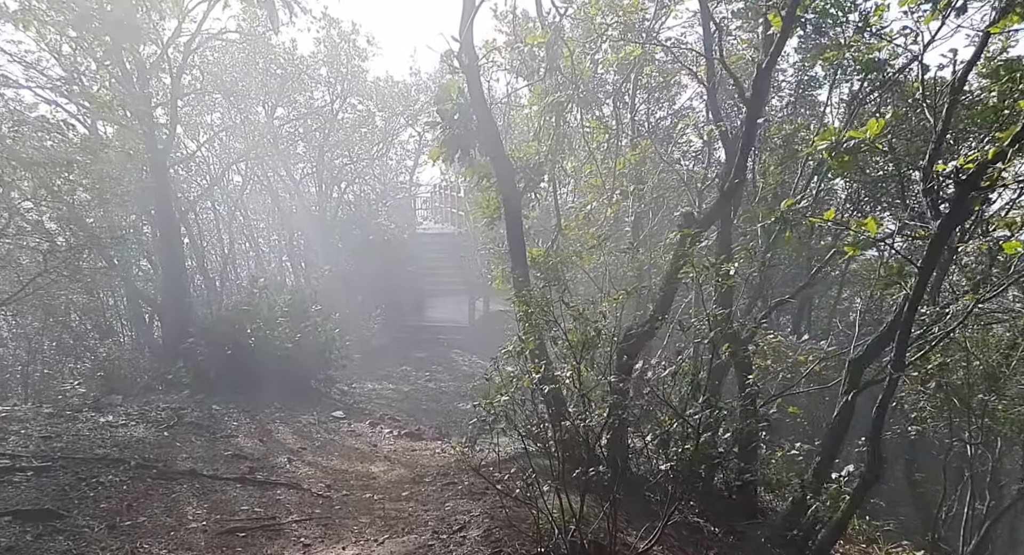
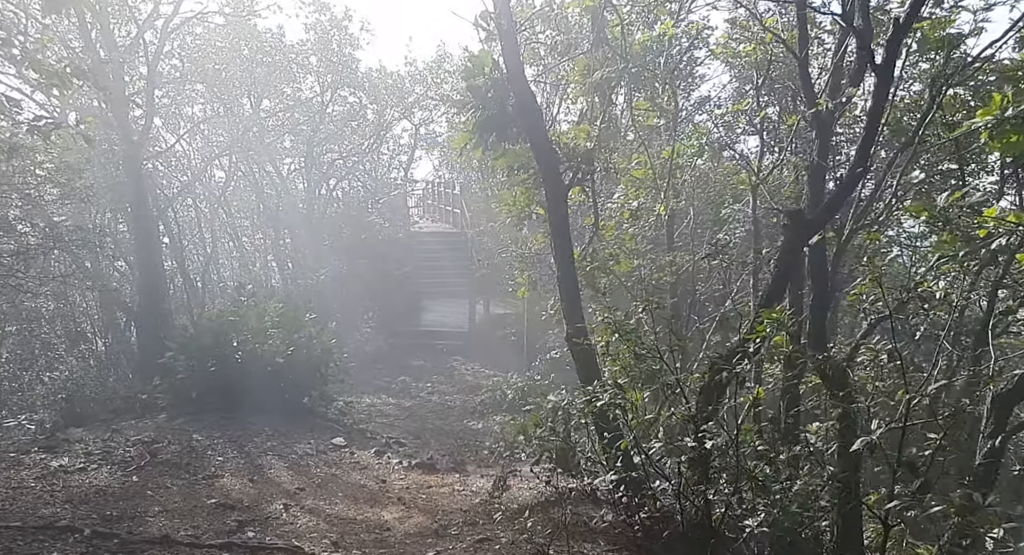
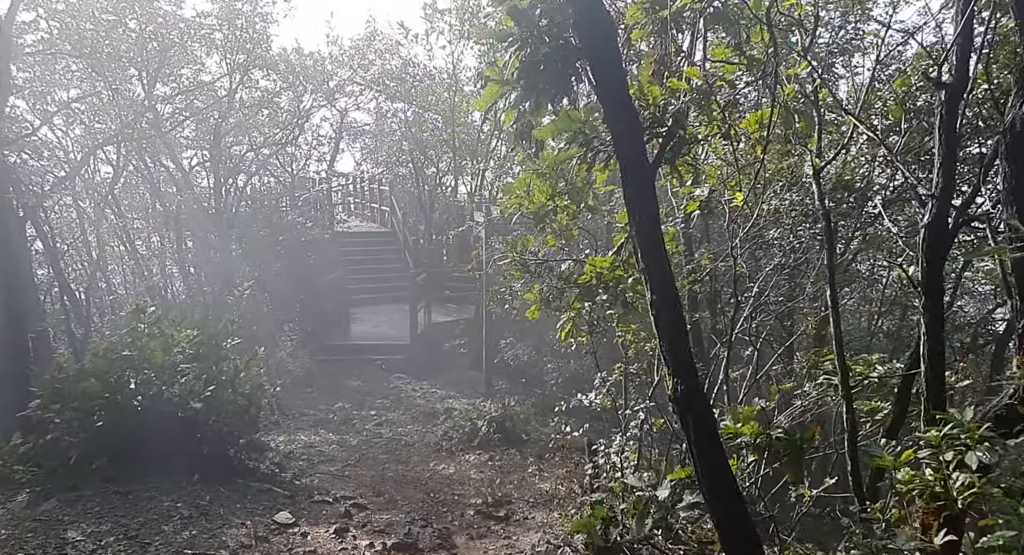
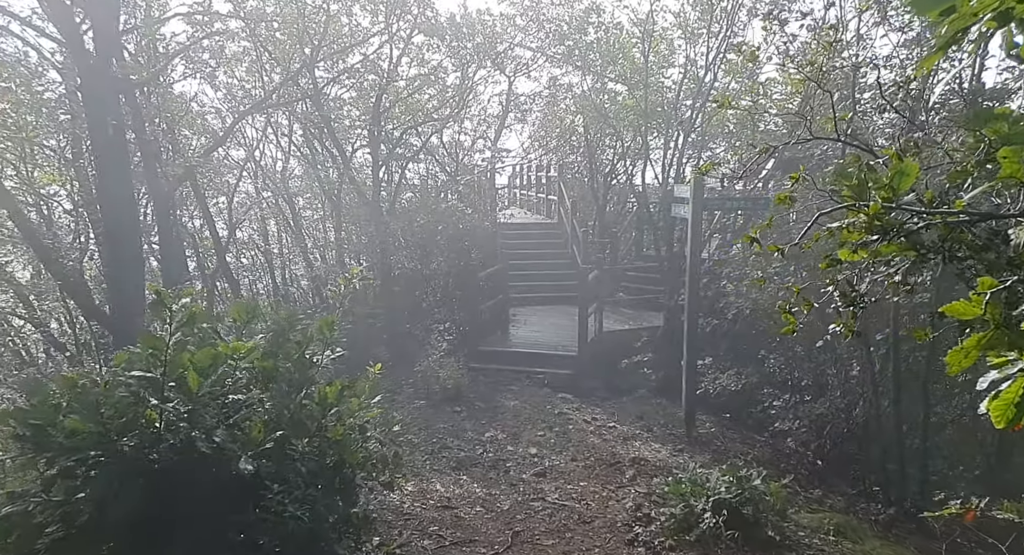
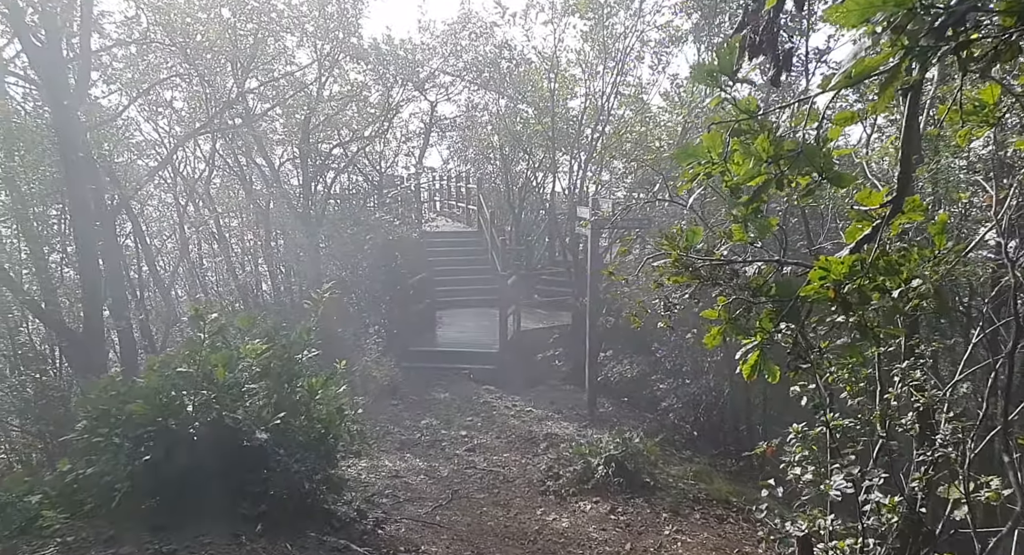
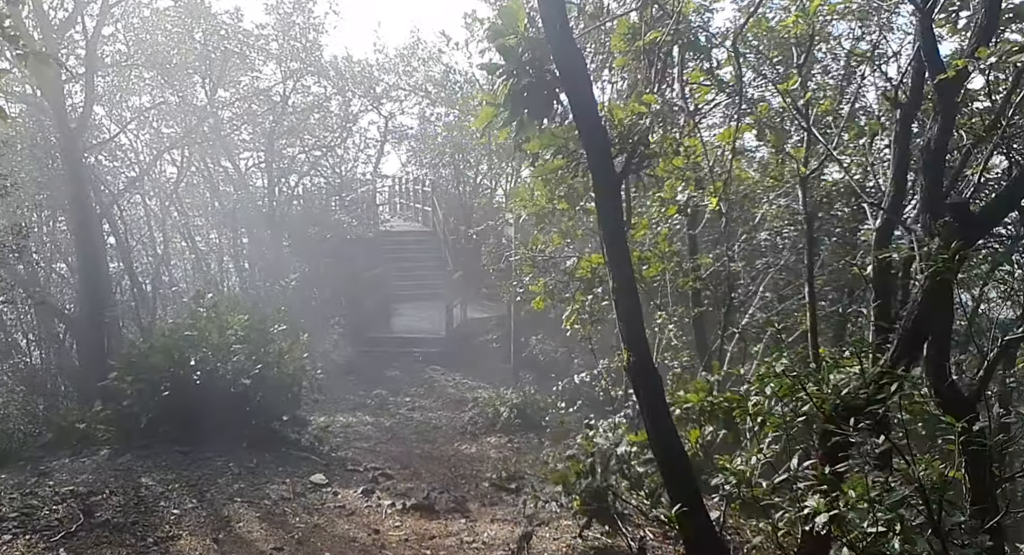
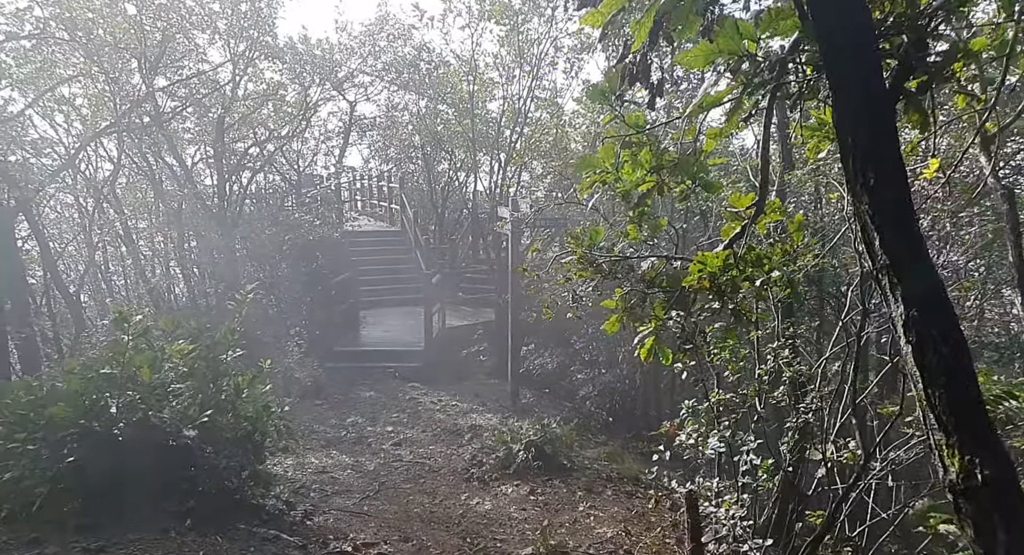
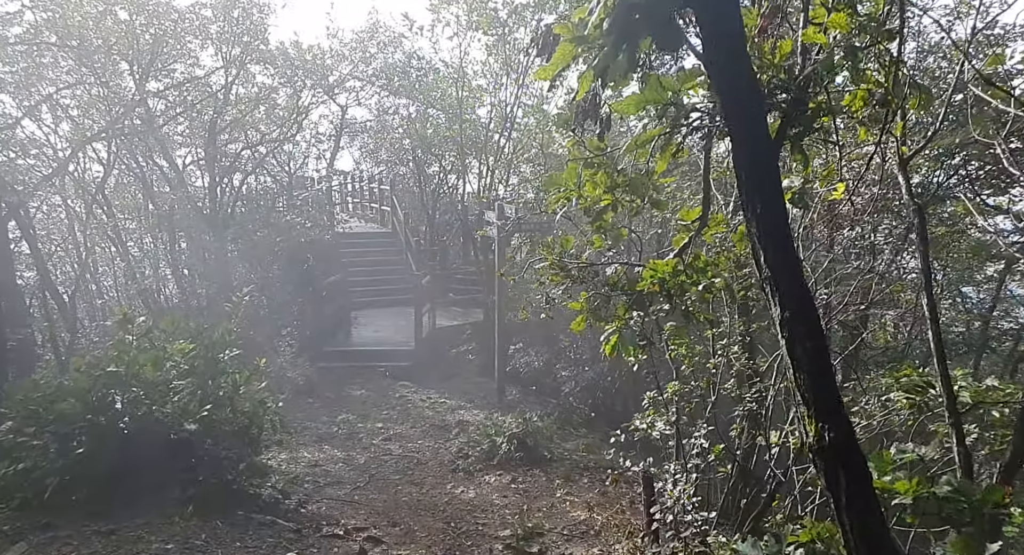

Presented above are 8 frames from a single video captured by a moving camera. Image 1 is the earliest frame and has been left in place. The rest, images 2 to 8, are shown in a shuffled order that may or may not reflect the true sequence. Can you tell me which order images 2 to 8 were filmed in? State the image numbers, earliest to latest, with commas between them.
2, 6, 3, 8, 7, 5, 4
